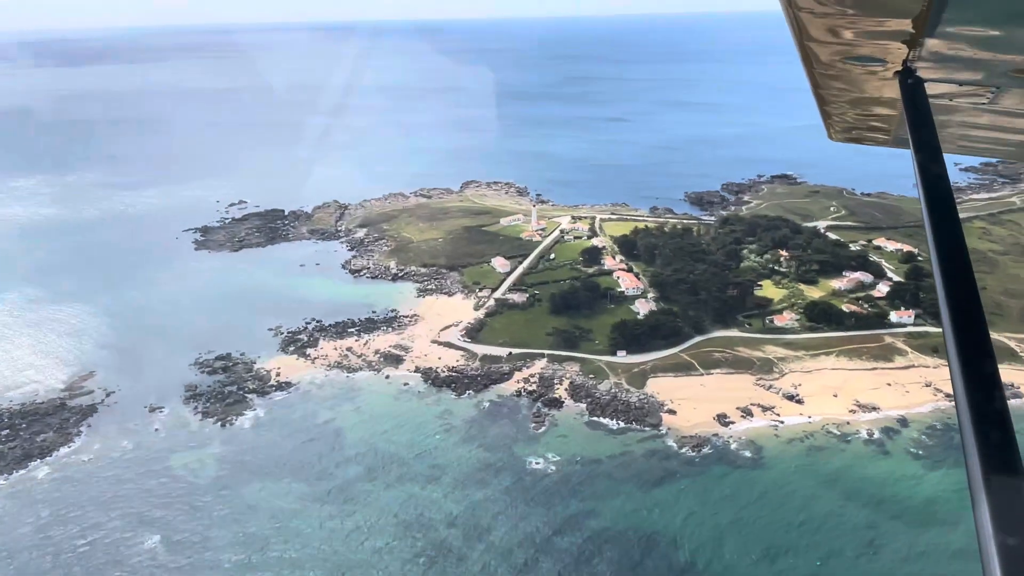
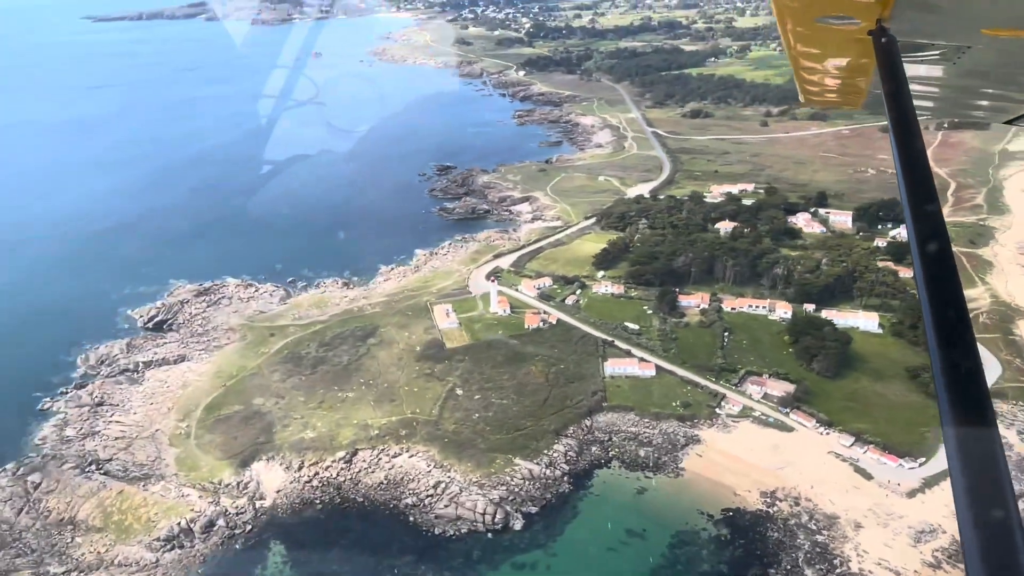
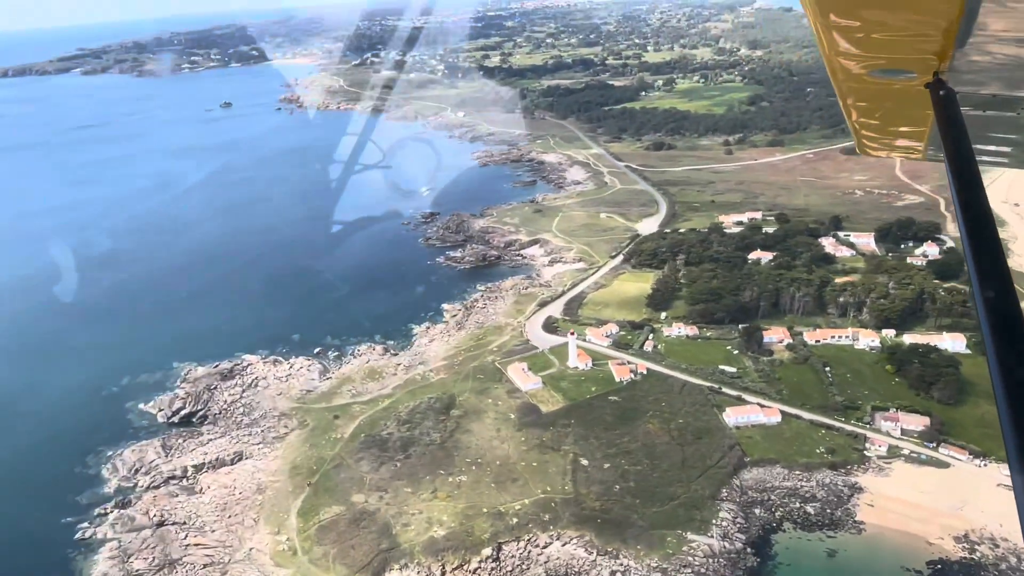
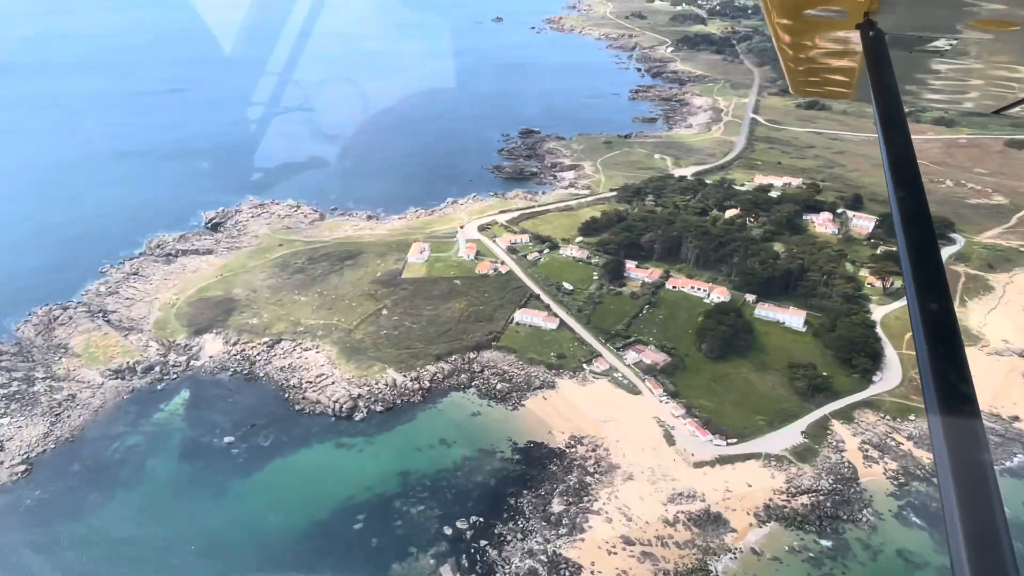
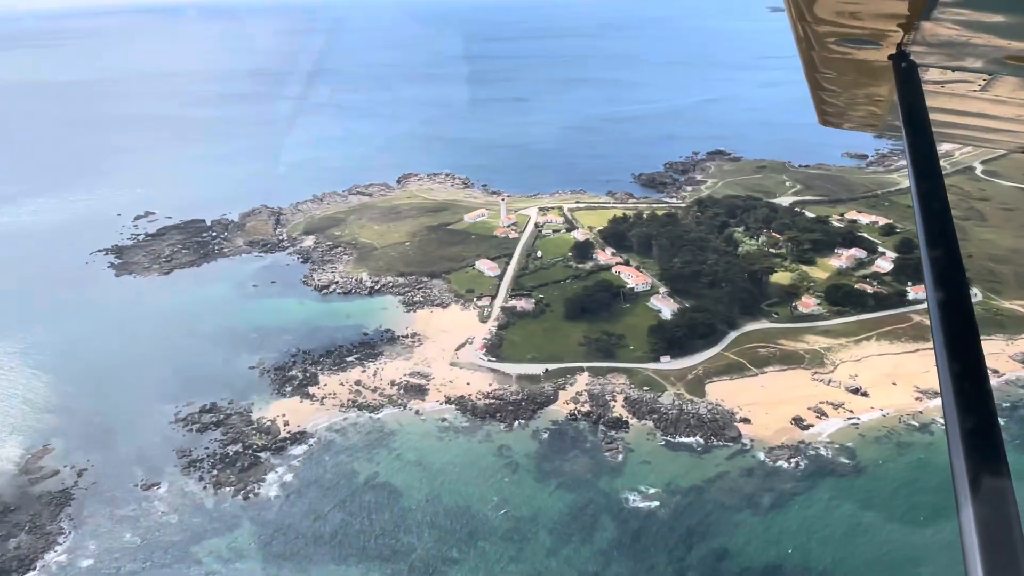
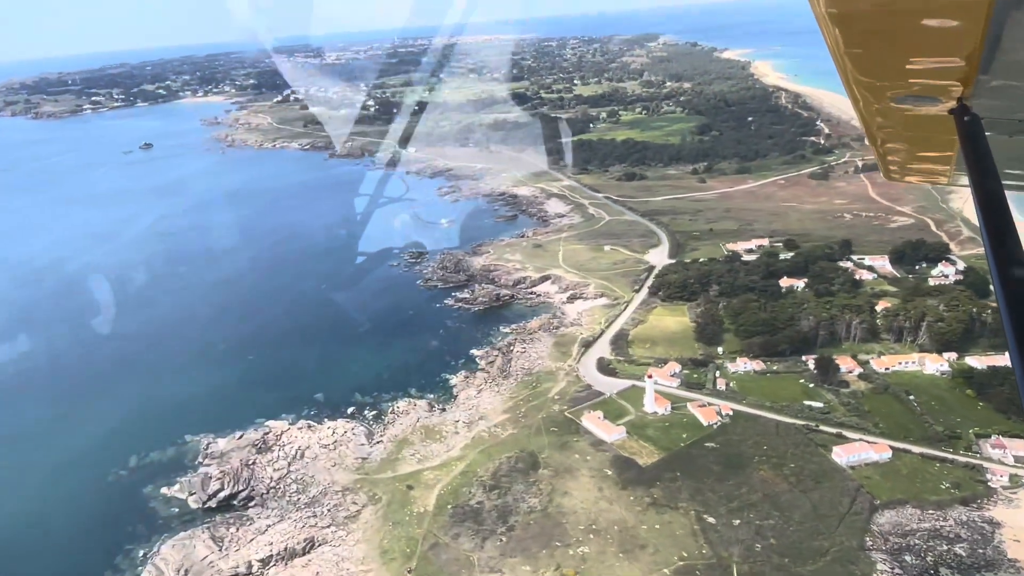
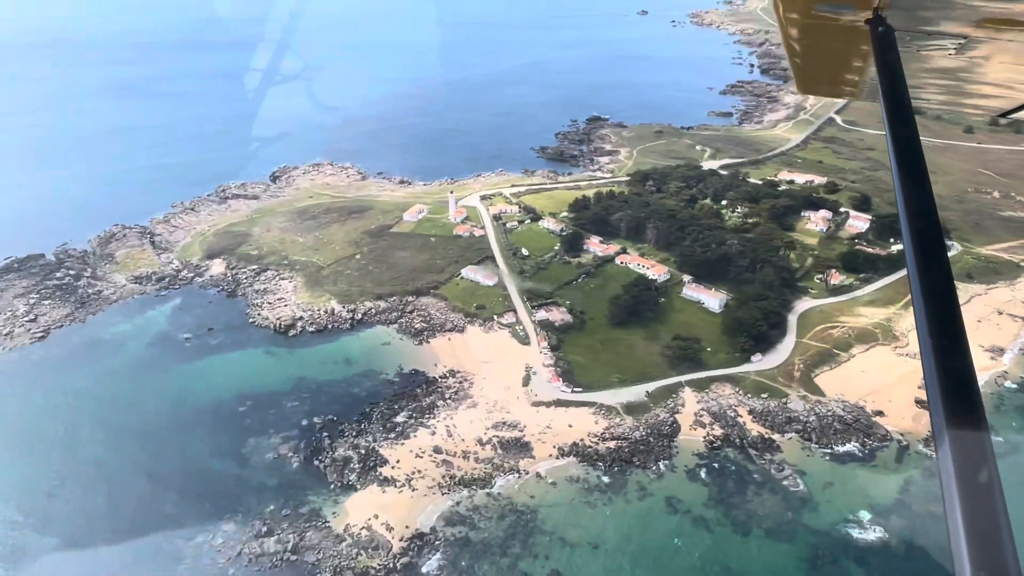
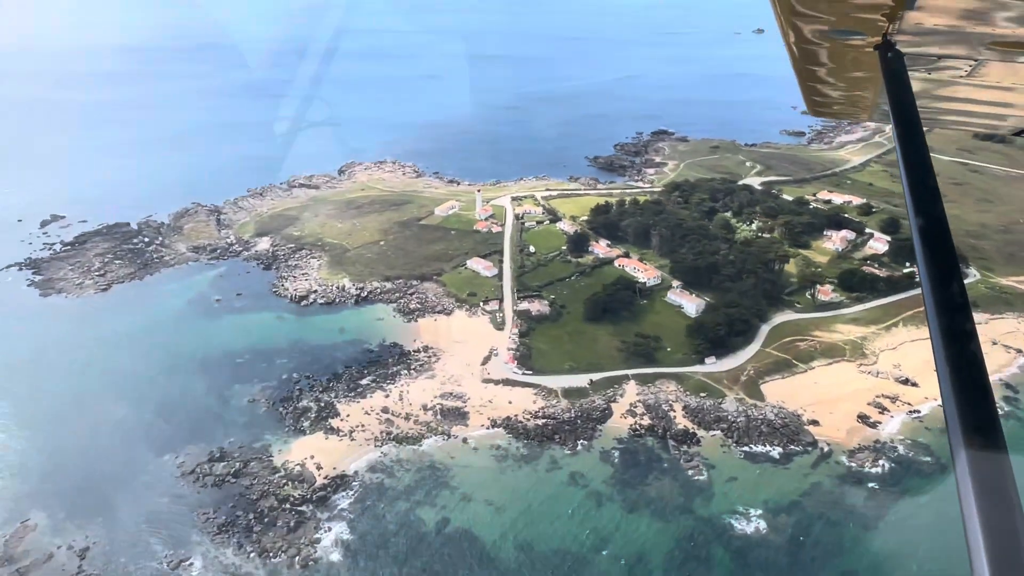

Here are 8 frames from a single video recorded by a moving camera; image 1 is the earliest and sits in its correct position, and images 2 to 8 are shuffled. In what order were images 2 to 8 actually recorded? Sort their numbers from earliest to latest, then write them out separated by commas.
5, 8, 7, 4, 2, 3, 6
